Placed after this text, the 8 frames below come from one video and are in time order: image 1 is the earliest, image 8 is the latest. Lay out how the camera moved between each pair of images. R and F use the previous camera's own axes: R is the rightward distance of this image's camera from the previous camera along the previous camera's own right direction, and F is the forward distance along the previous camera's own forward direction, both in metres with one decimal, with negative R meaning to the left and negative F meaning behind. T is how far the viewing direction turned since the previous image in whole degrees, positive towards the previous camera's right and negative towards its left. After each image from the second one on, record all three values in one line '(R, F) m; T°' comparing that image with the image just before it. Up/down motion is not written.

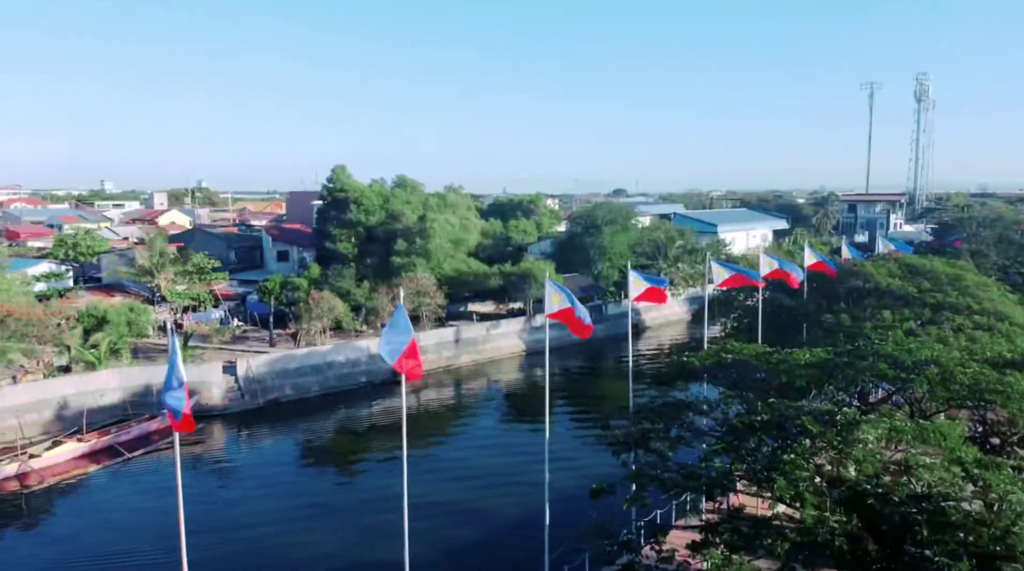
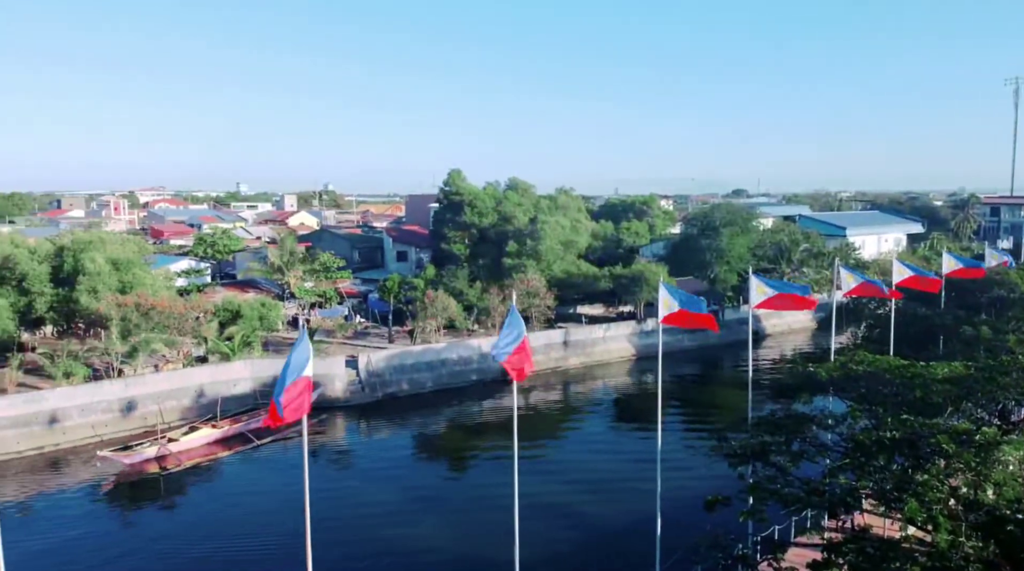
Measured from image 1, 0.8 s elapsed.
(+0.2, -0.3) m; -7°
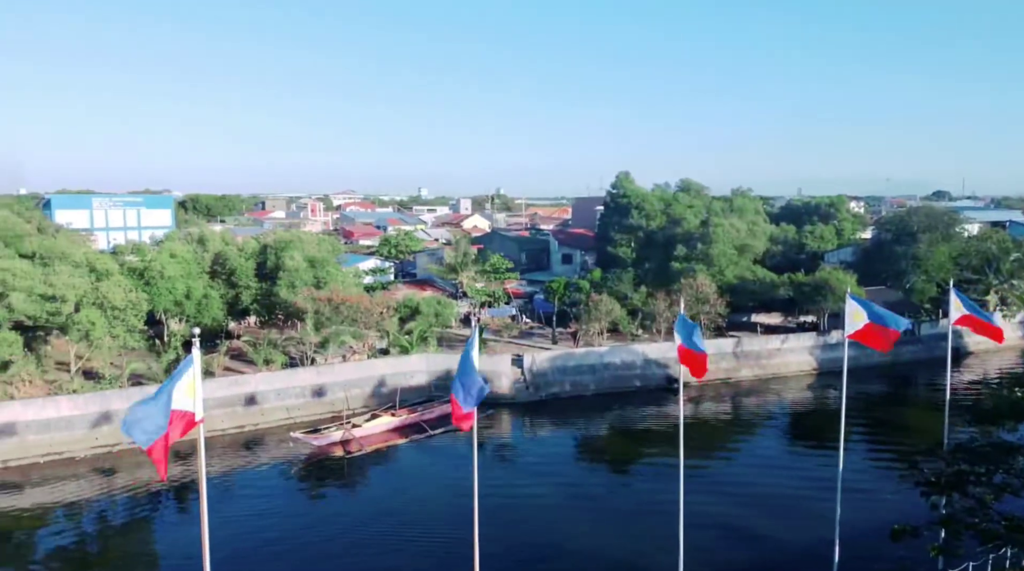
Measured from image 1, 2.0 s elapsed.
(+0.5, -0.5) m; -11°
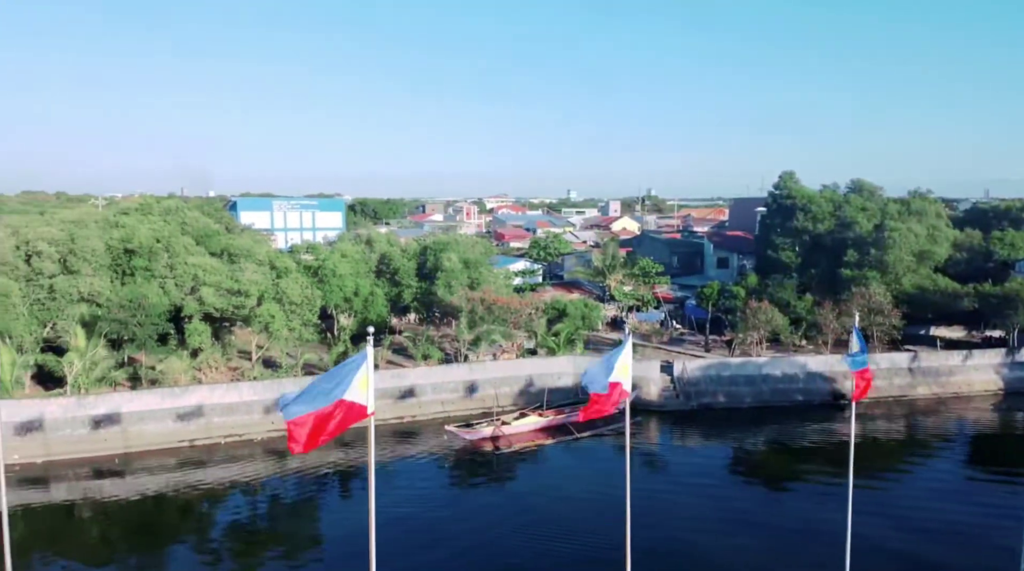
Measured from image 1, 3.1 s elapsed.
(+0.7, -0.2) m; -10°
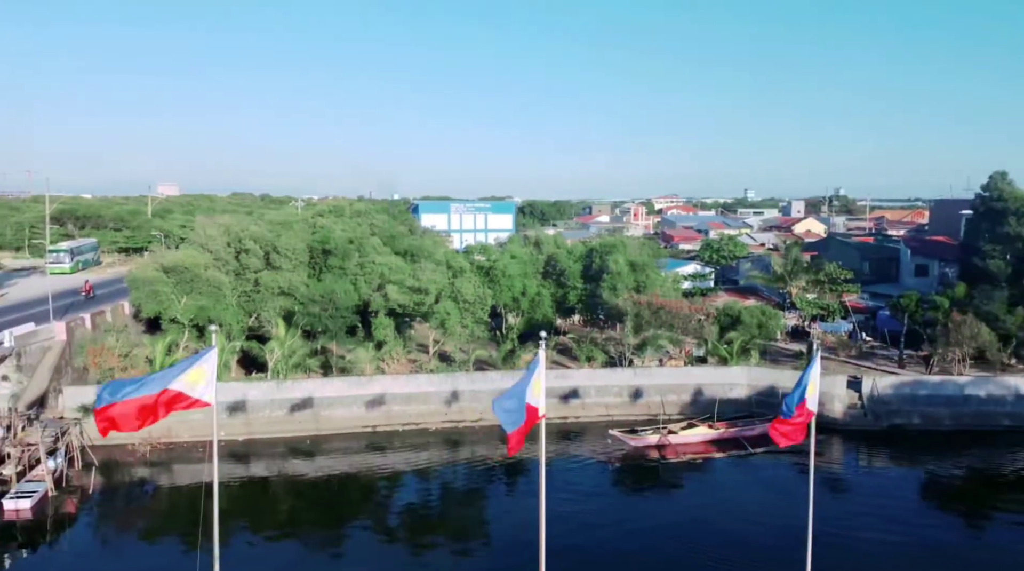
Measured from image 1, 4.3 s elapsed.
(+0.3, +0.9) m; -11°
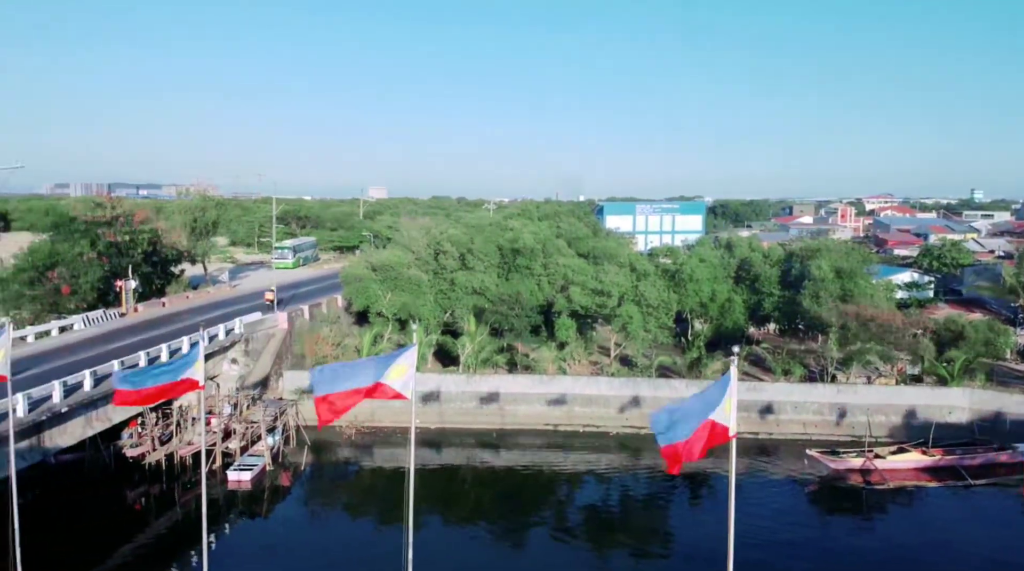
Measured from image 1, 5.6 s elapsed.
(-0.2, +1.3) m; -11°
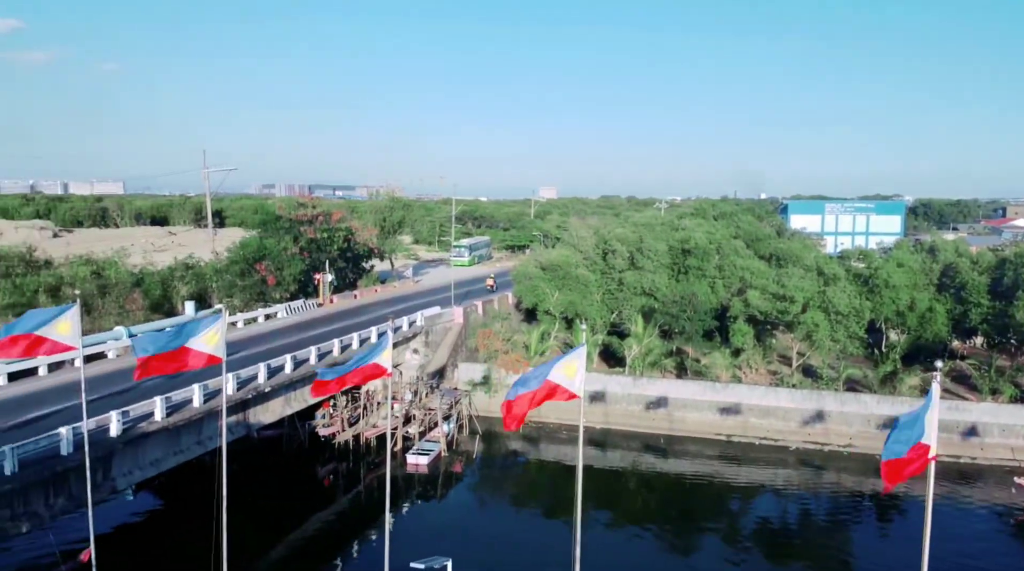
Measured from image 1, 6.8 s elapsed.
(-0.1, +0.7) m; -10°
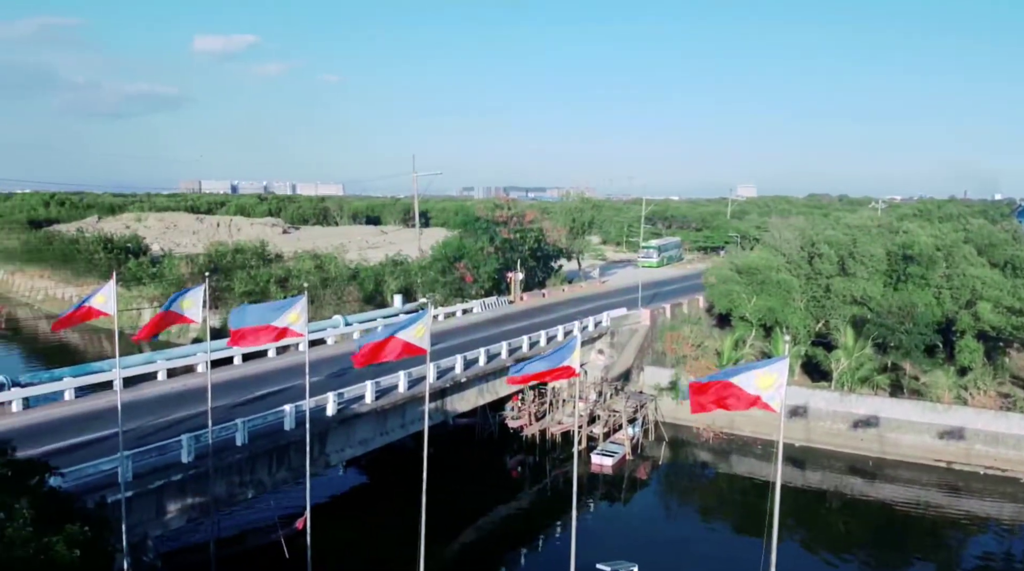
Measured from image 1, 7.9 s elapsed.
(-0.1, +0.6) m; -11°
